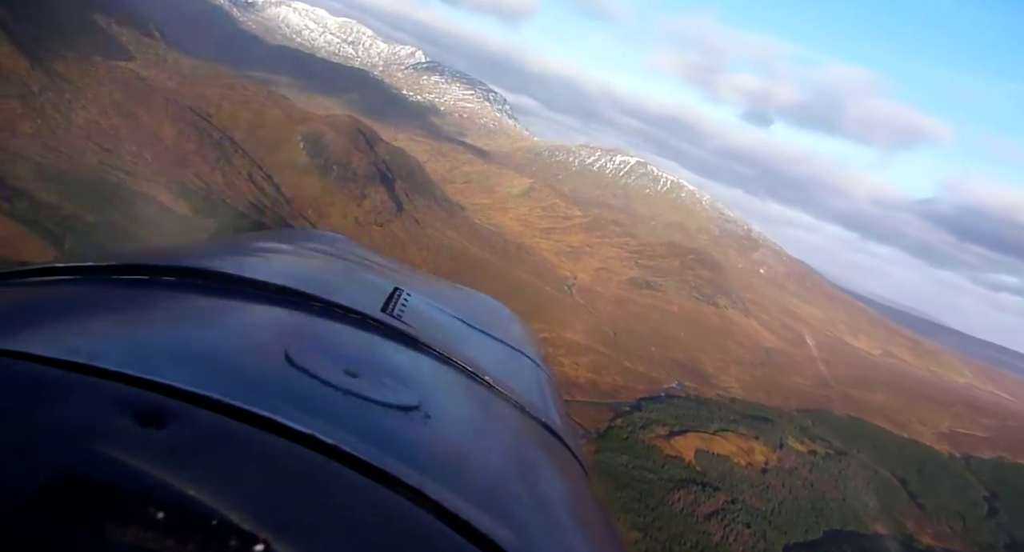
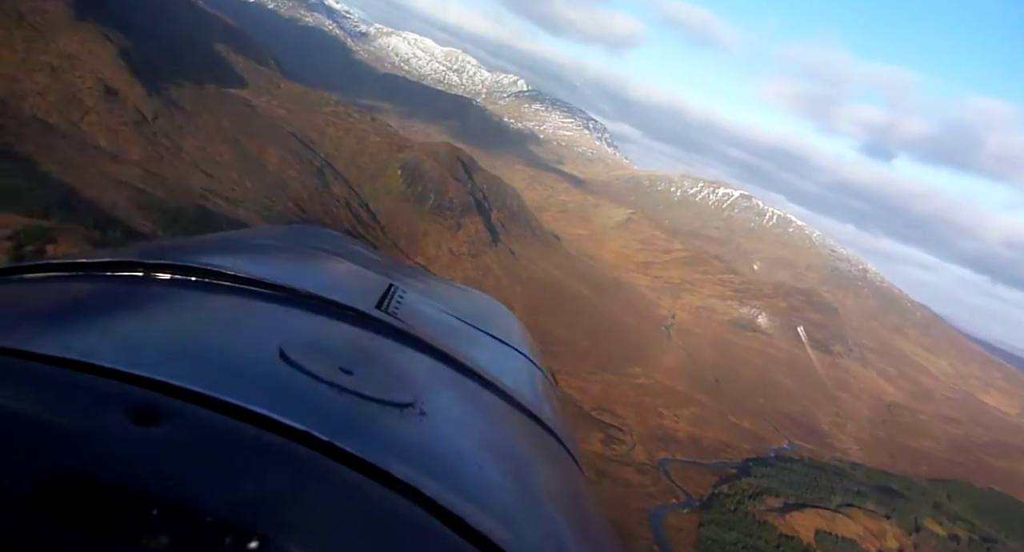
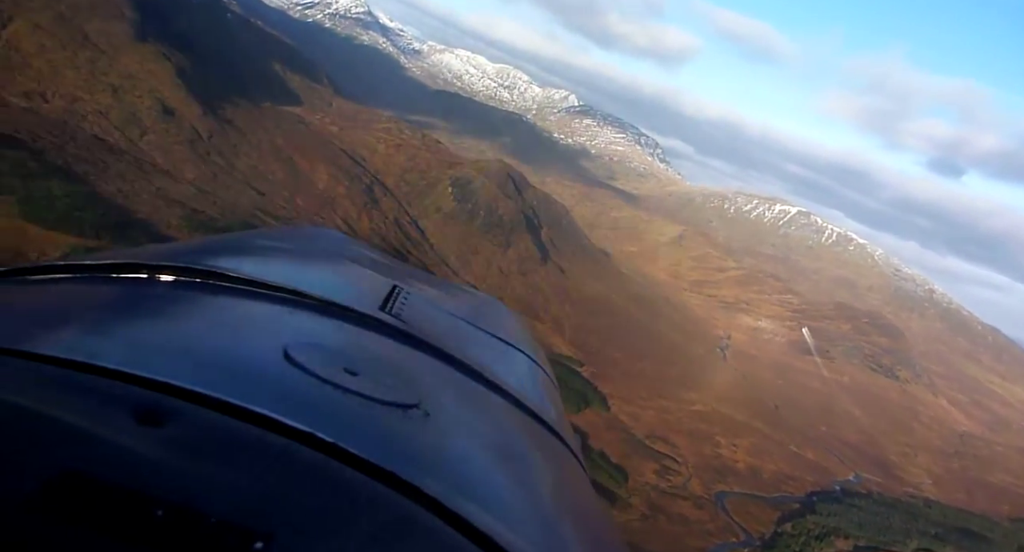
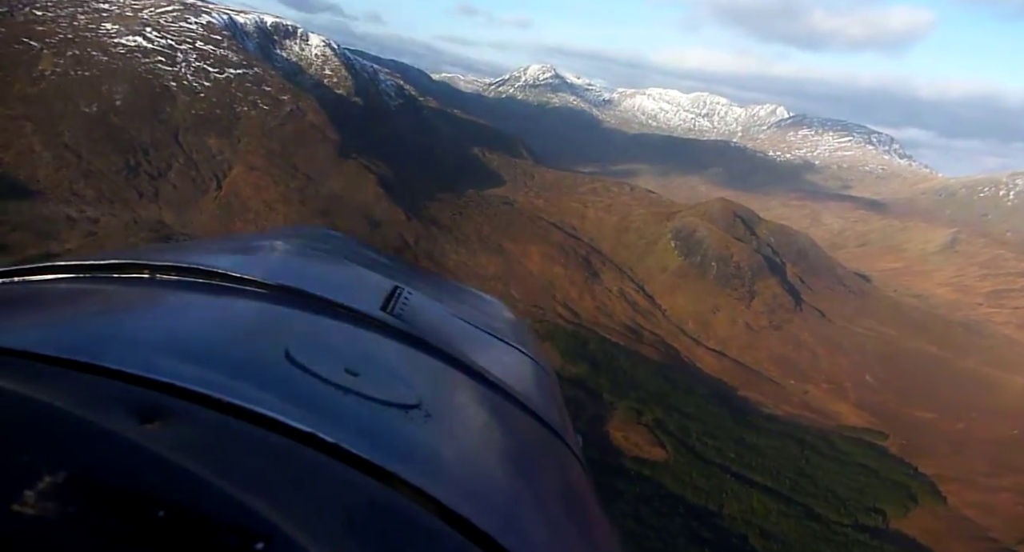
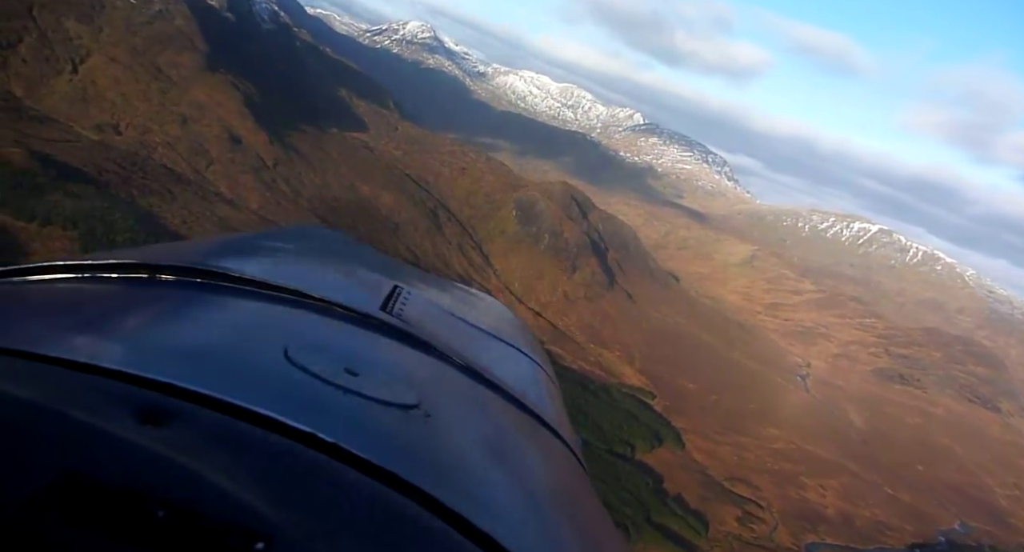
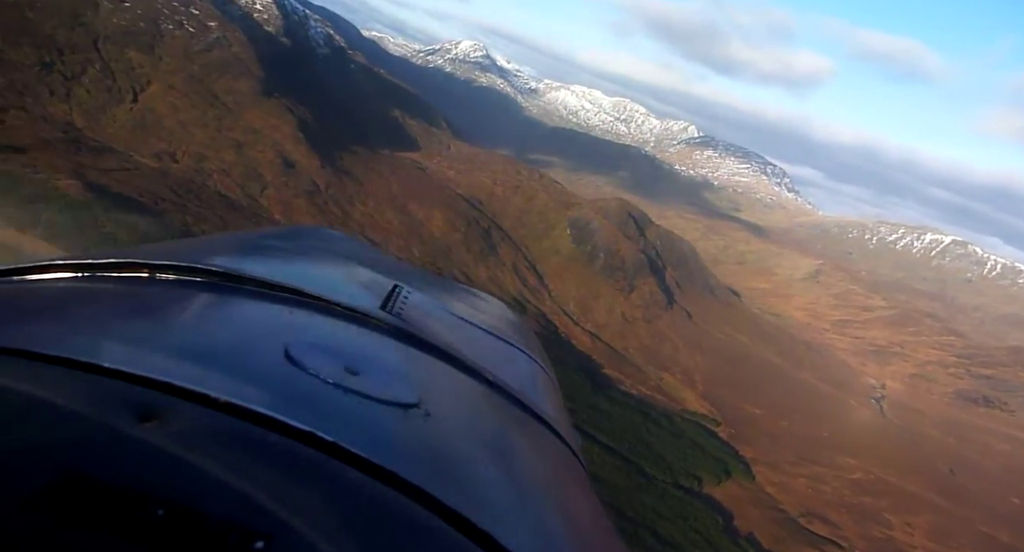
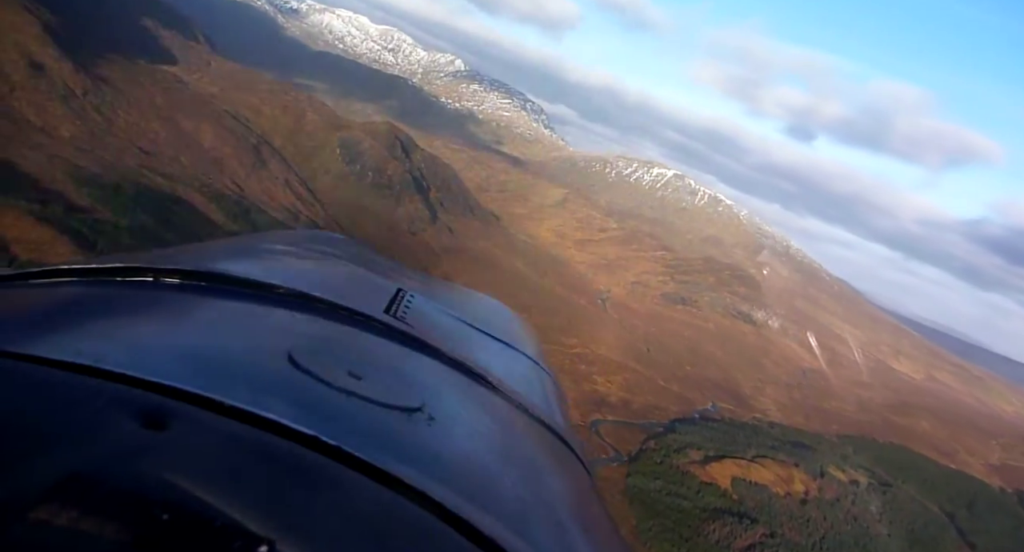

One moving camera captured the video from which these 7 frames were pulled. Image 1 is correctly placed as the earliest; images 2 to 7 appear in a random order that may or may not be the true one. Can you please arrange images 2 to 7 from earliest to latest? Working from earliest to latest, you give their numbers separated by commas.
7, 2, 3, 5, 6, 4
